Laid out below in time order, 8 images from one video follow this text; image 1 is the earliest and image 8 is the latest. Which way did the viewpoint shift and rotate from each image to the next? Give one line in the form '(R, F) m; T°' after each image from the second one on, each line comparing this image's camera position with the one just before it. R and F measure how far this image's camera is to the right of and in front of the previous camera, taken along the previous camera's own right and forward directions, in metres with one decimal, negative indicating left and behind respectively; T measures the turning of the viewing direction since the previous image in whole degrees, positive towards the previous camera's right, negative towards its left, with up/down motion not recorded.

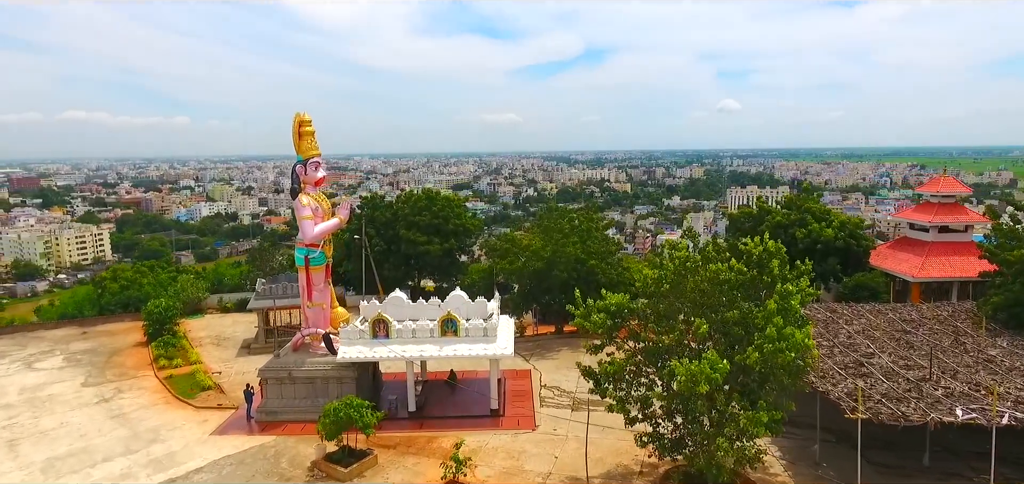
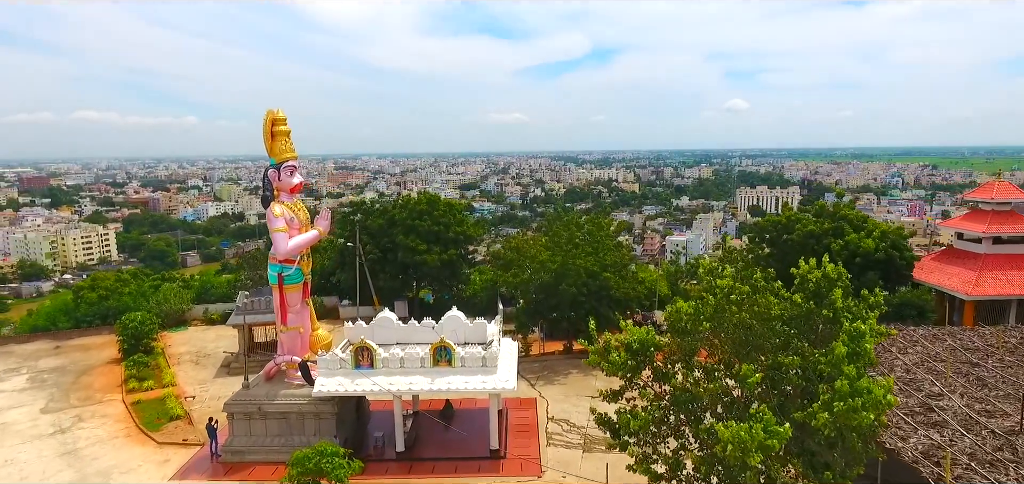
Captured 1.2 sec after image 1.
(+0.1, +1.6) m; -1°
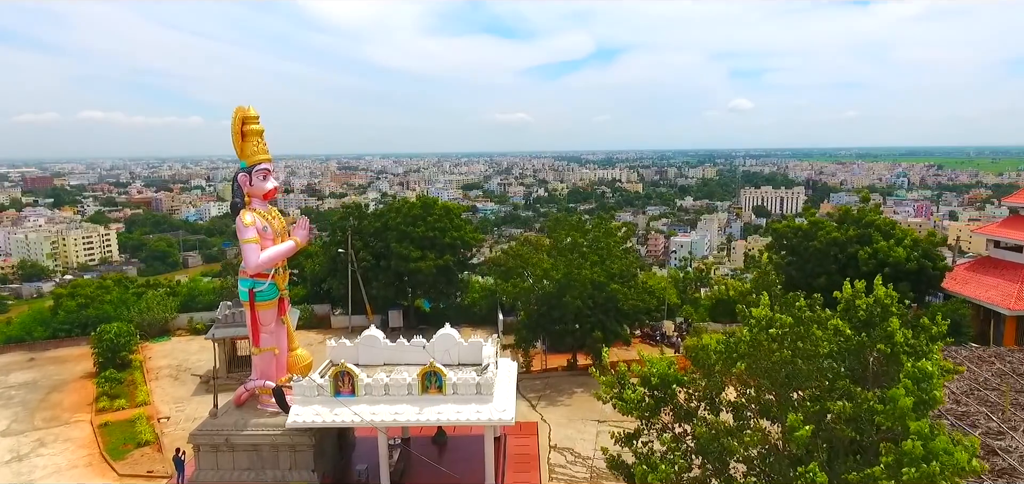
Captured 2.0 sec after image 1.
(+0.1, +1.1) m; 0°
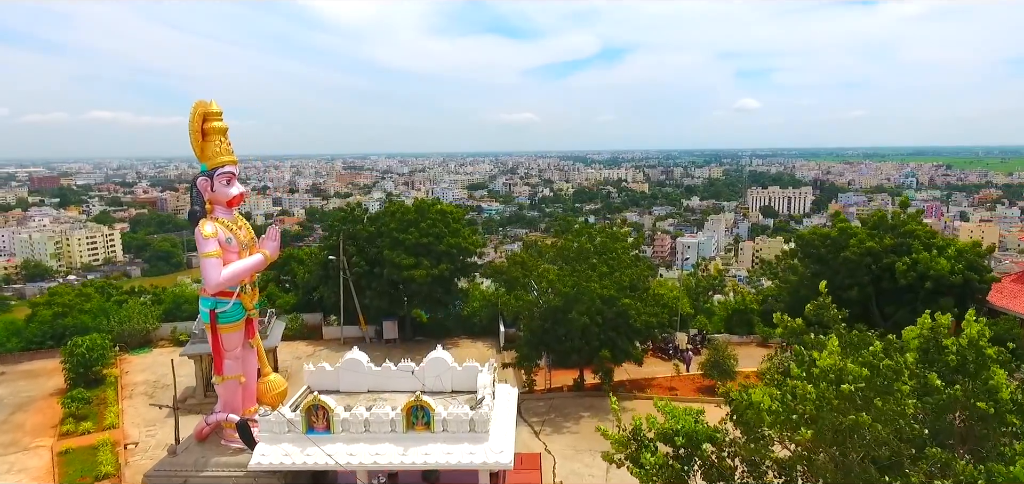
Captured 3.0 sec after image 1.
(+0.1, +1.3) m; 0°
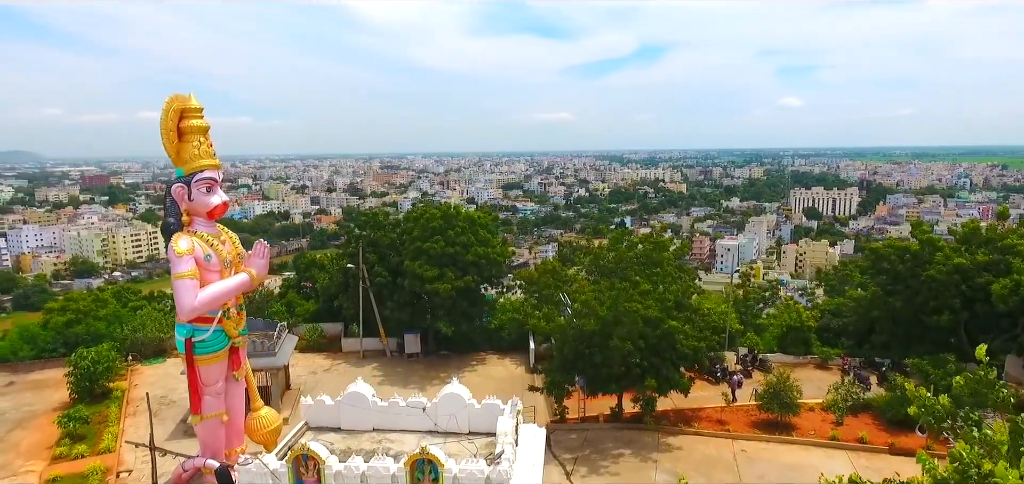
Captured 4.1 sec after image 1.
(+0.1, +1.5) m; -3°
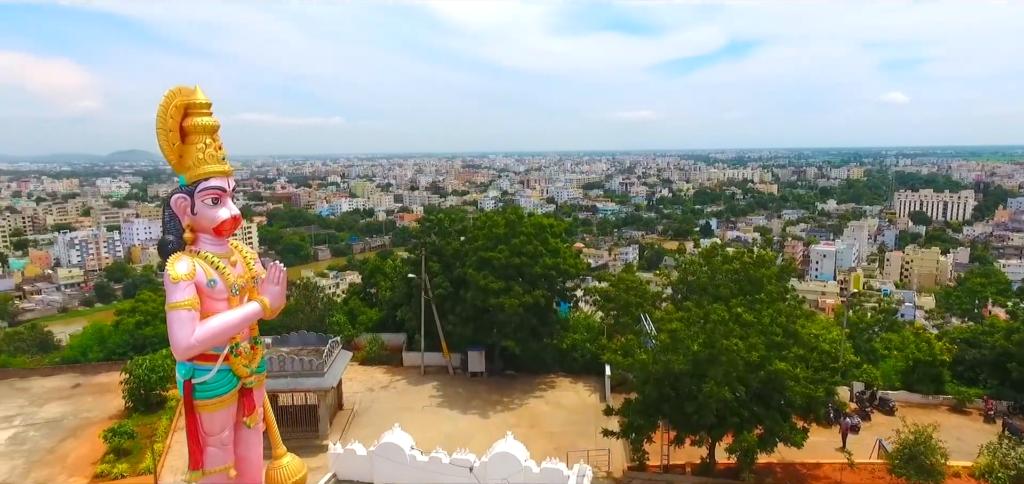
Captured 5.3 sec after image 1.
(+0.1, +1.7) m; -7°
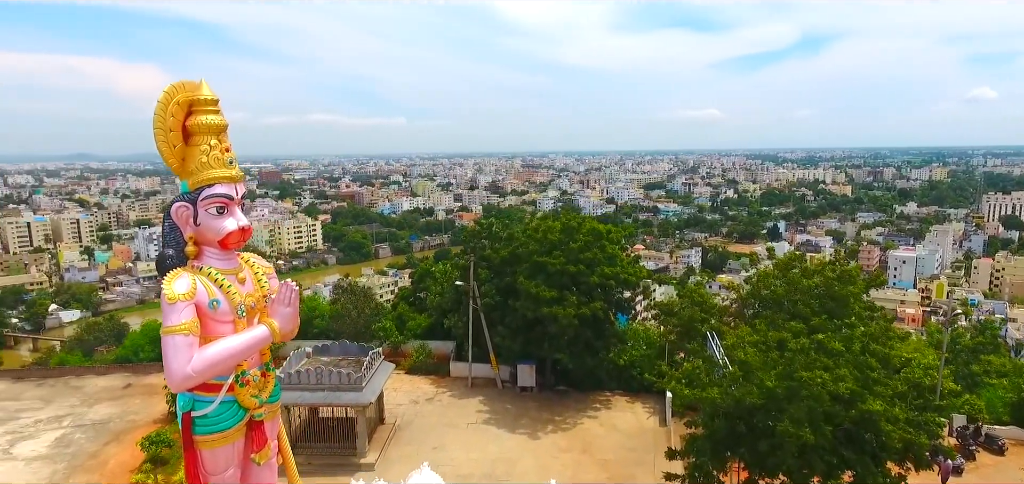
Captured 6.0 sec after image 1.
(+0.1, +1.0) m; -5°
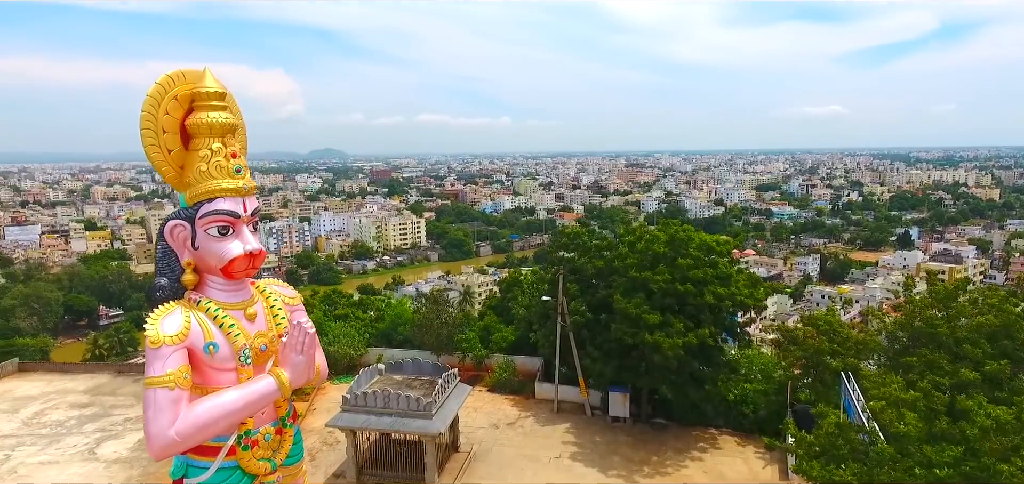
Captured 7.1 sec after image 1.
(+0.2, +1.5) m; -9°
